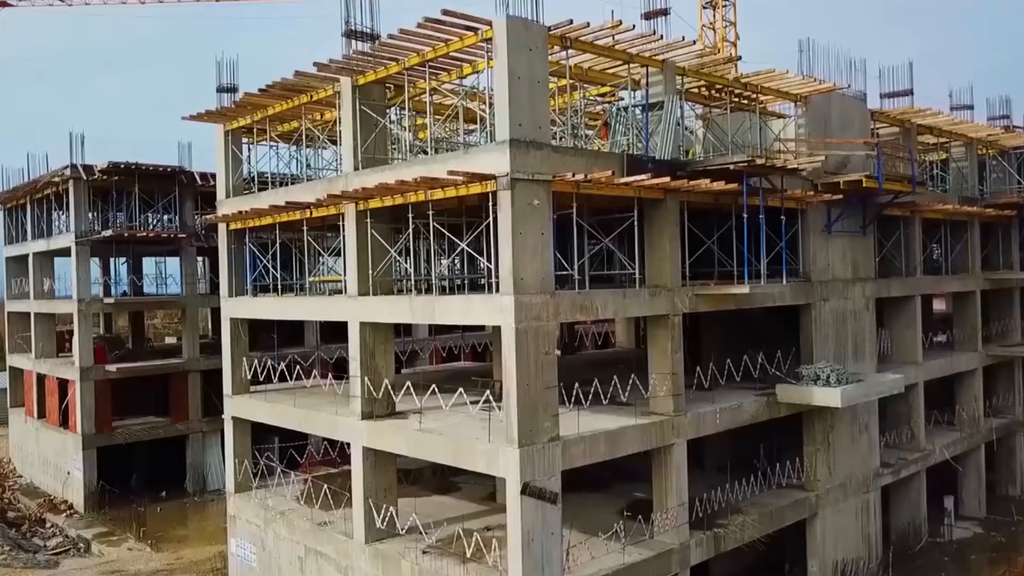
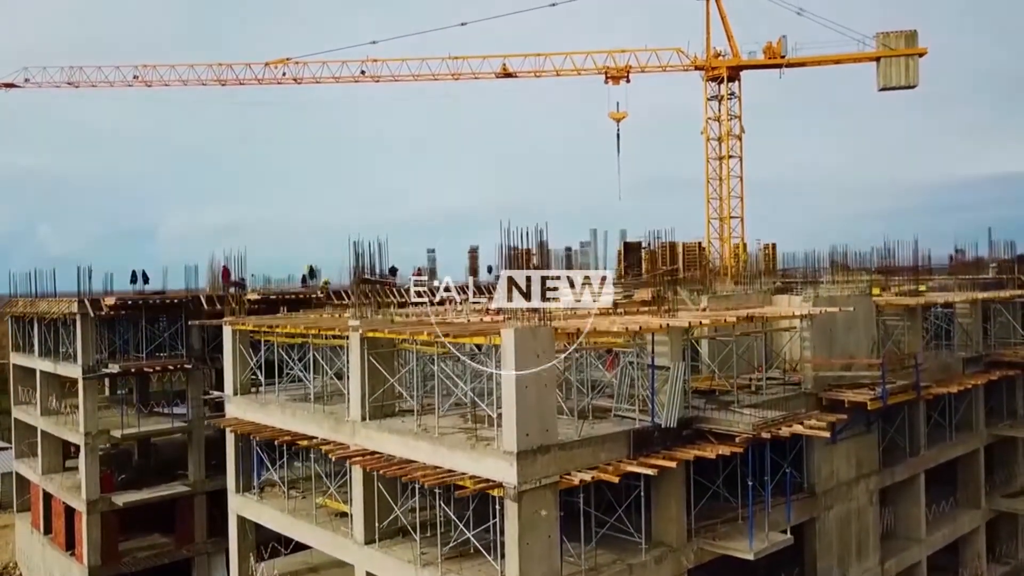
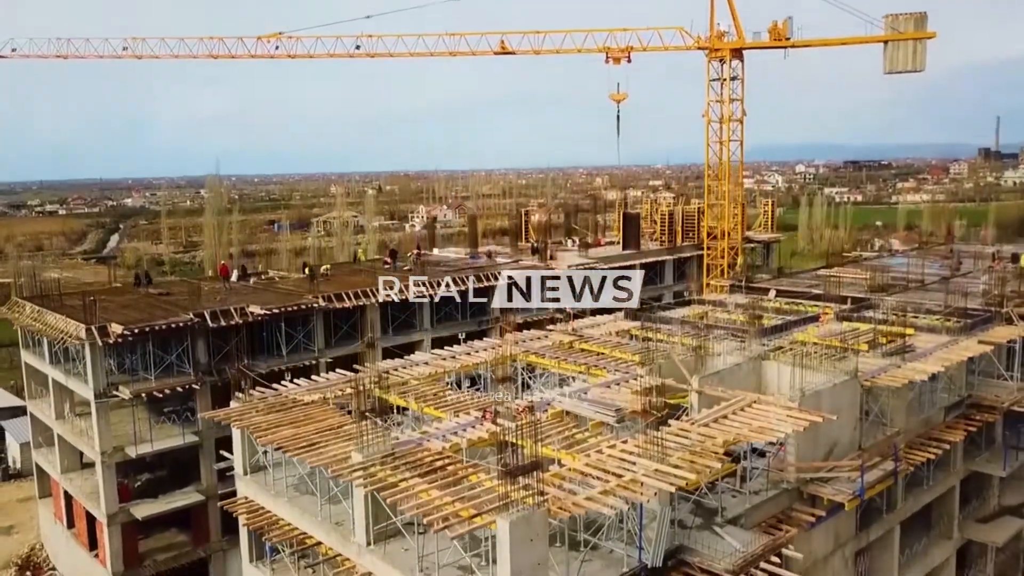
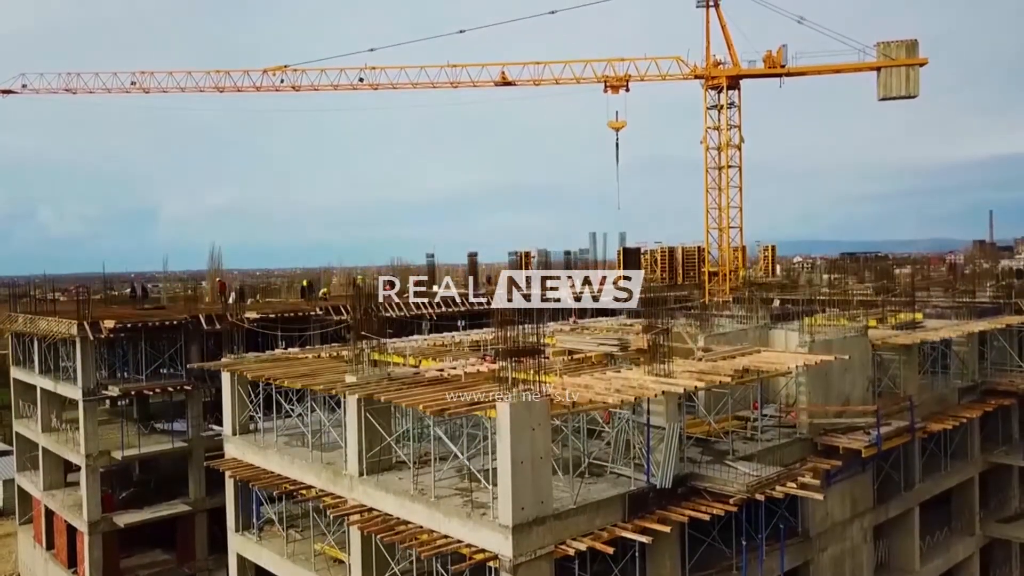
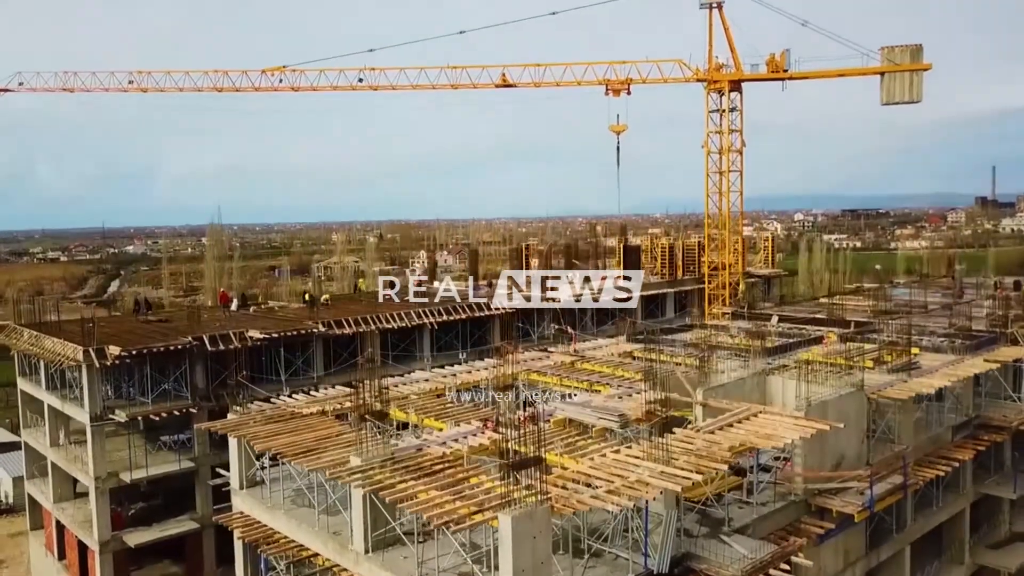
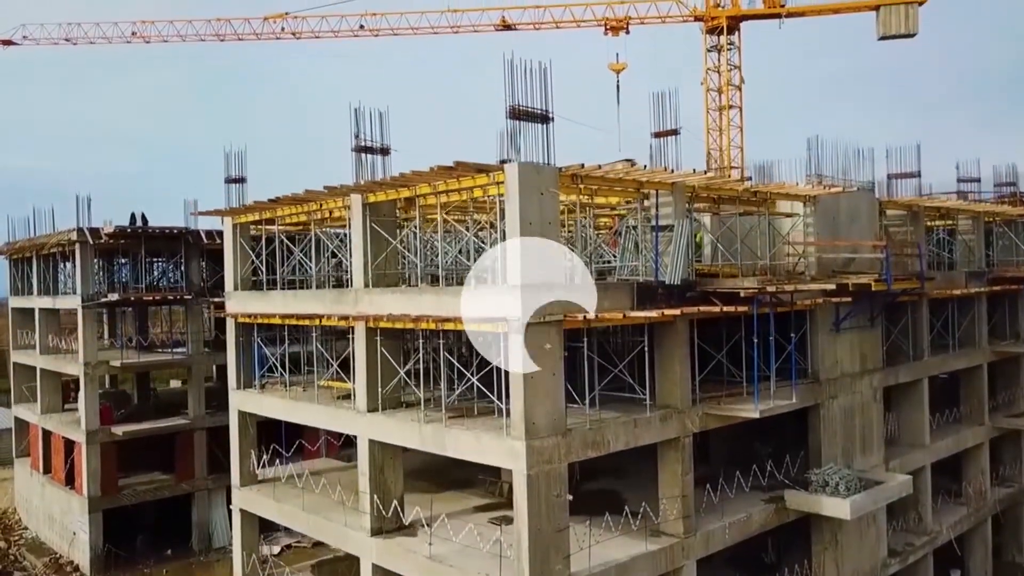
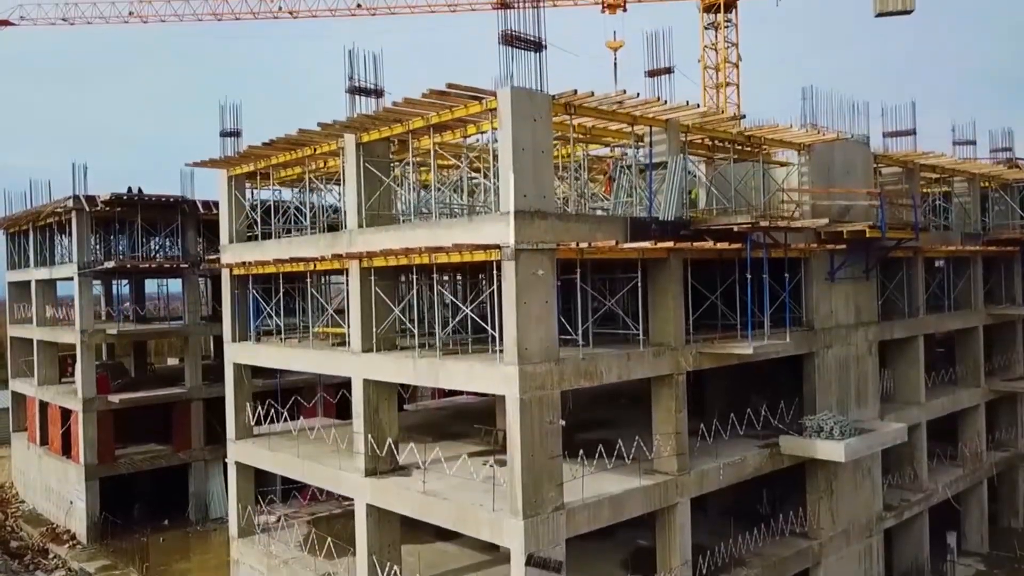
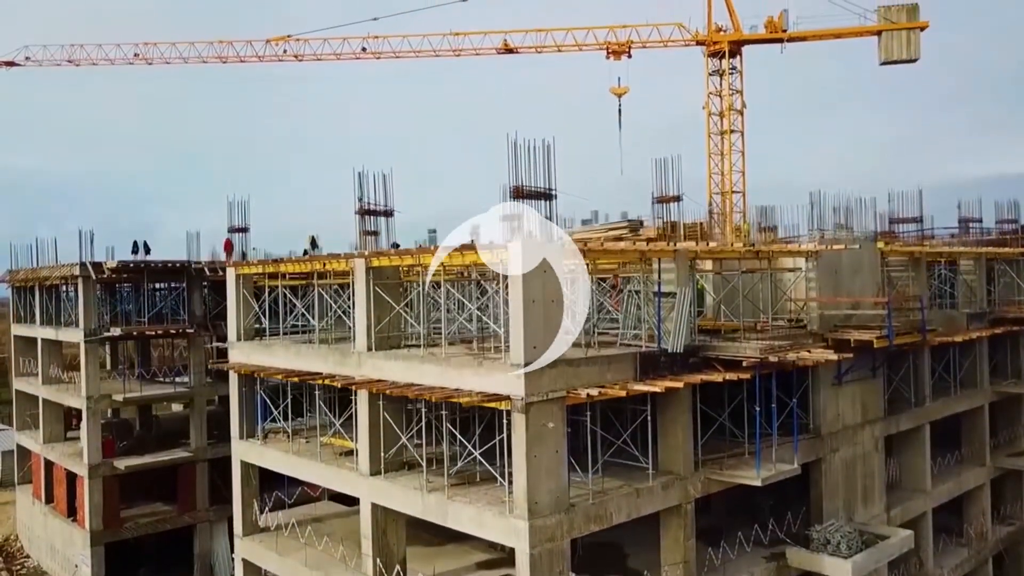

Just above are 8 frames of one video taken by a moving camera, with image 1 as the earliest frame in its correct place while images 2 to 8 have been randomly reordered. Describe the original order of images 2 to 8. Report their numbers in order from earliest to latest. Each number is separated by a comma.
7, 6, 8, 2, 4, 5, 3
